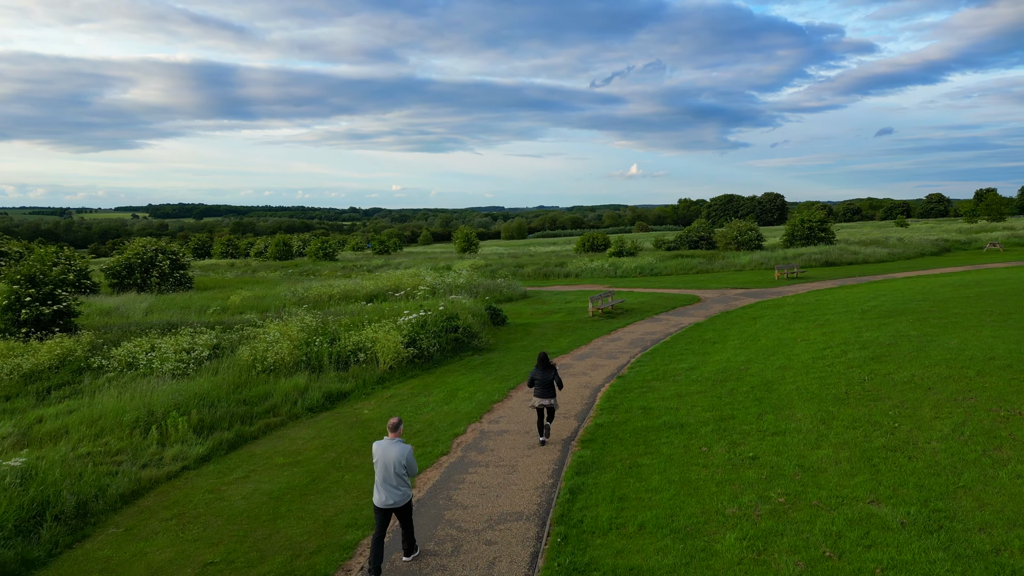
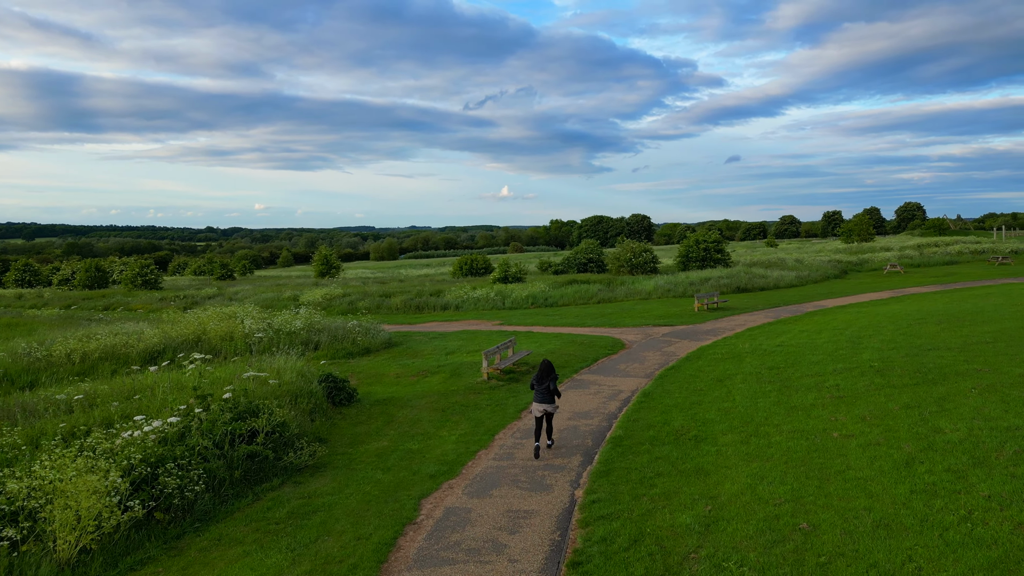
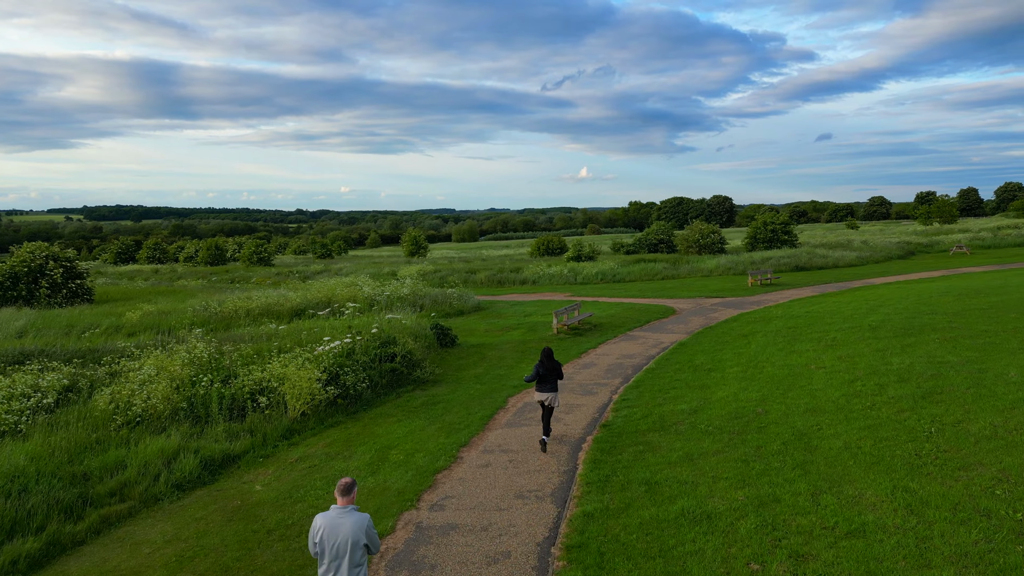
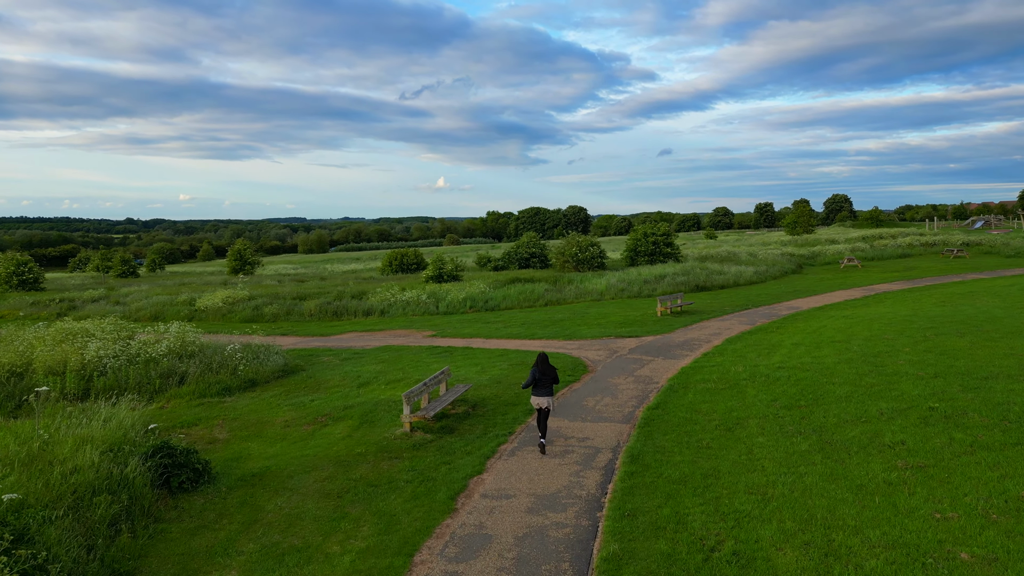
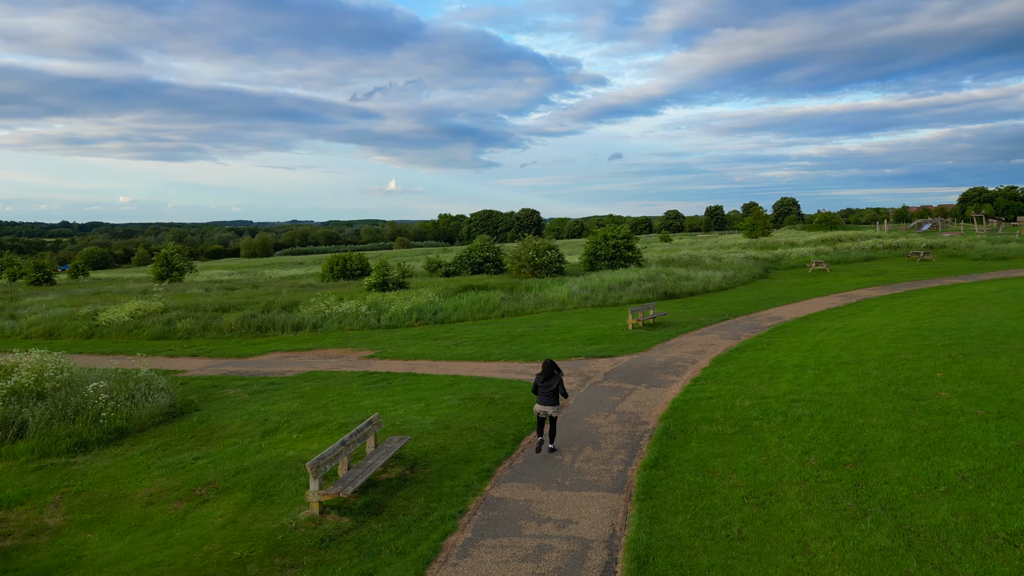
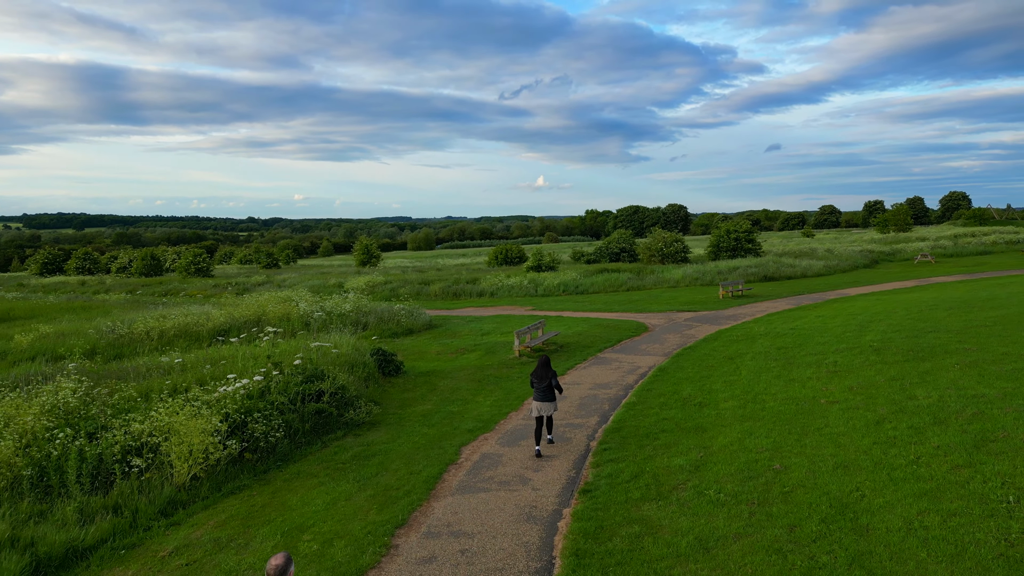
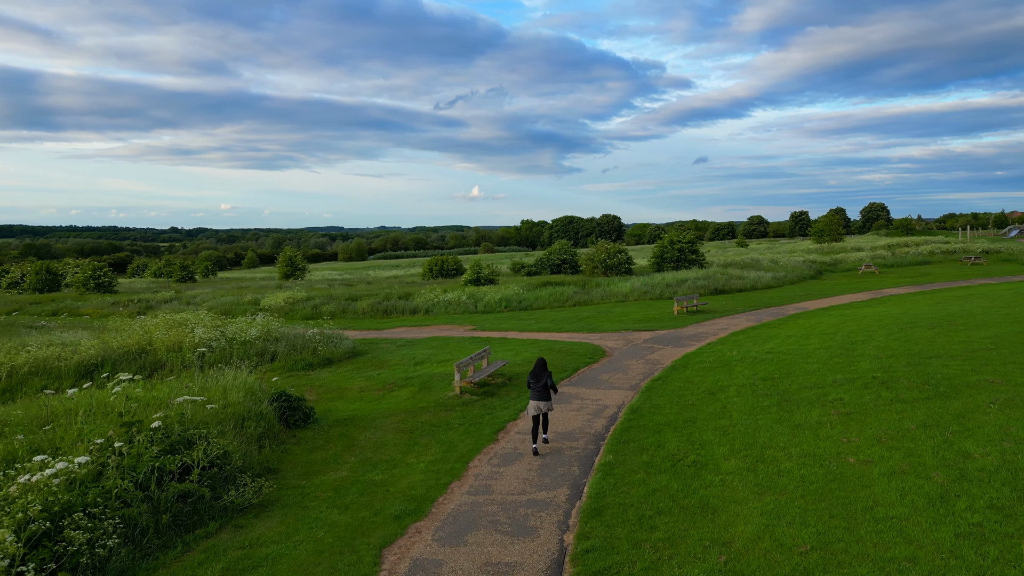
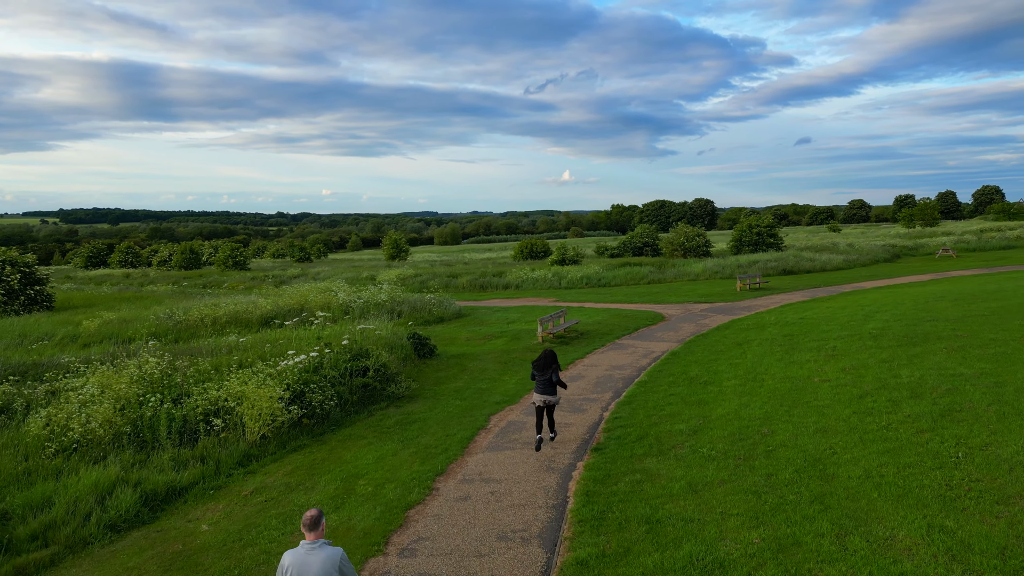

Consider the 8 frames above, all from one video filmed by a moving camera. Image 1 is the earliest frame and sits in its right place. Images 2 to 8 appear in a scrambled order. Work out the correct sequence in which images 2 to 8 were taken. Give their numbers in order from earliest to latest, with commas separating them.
3, 8, 6, 2, 7, 4, 5
